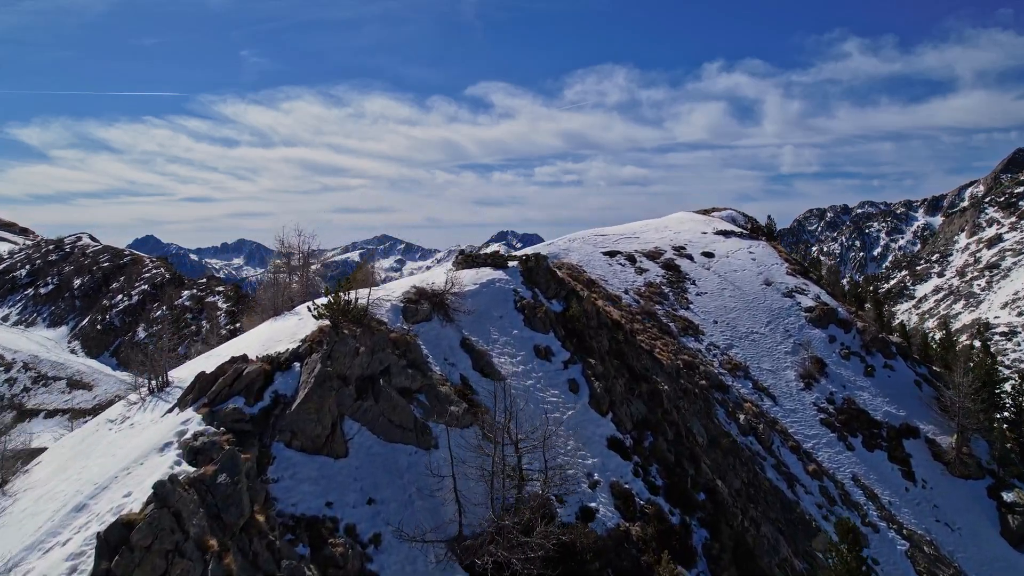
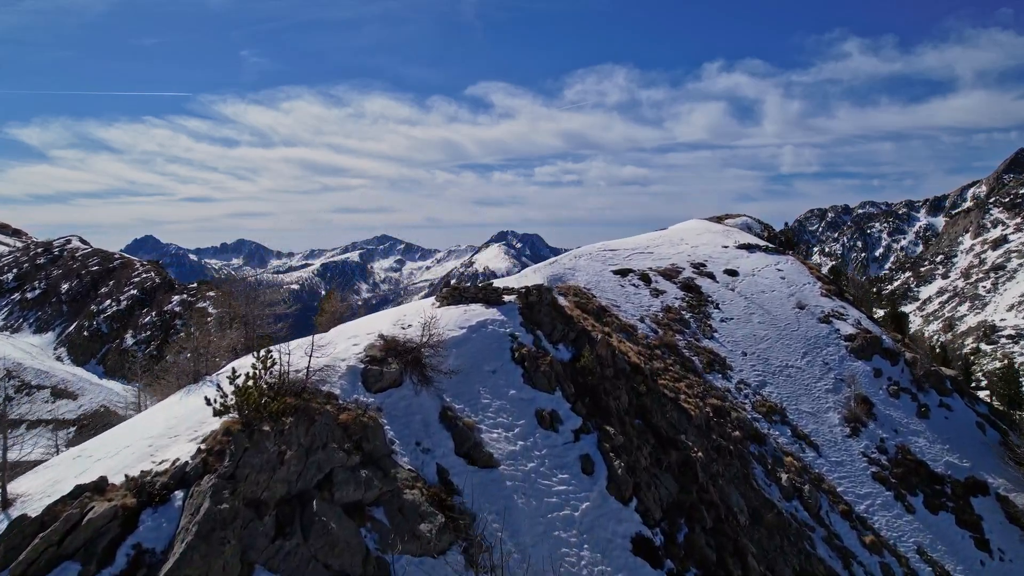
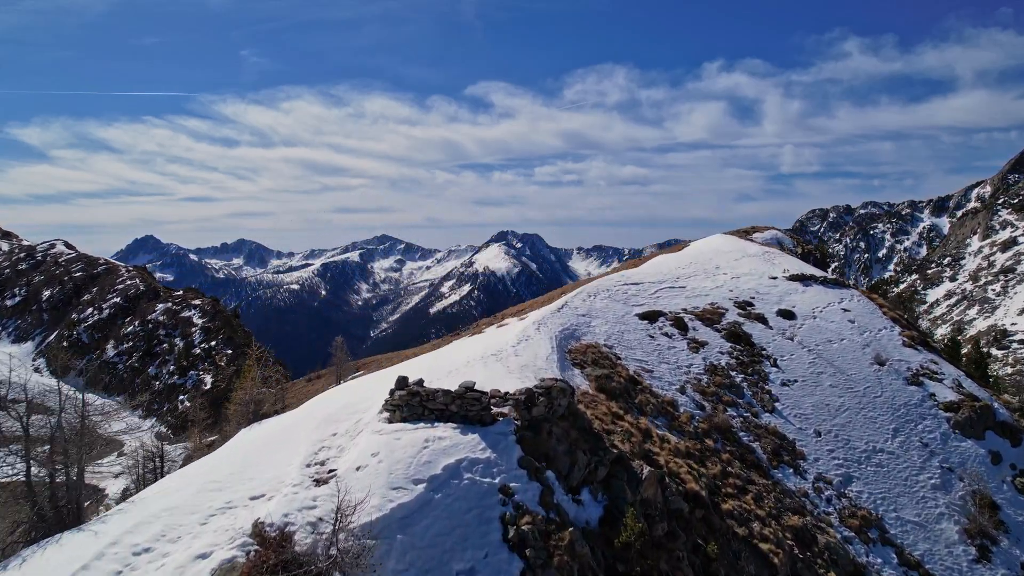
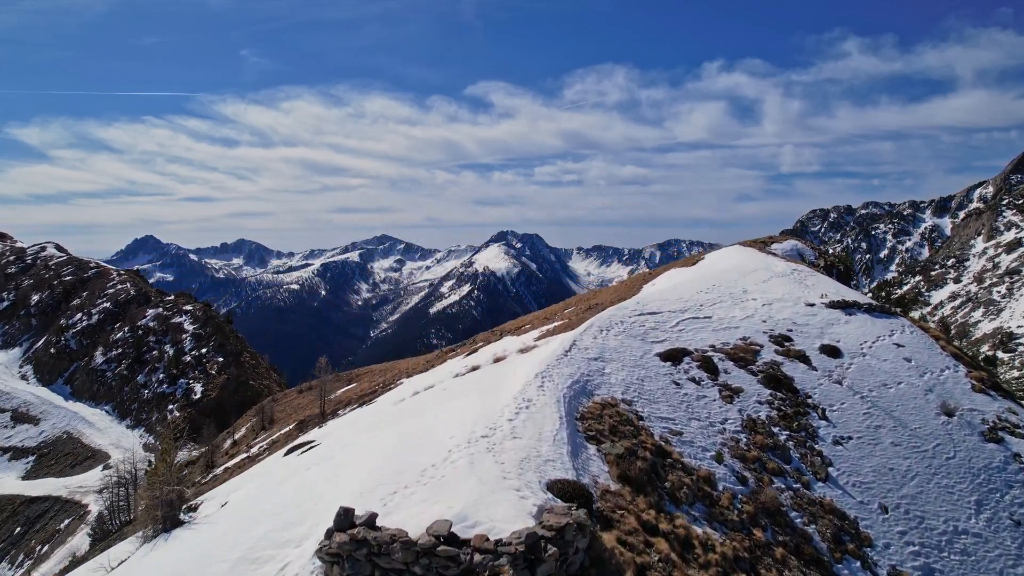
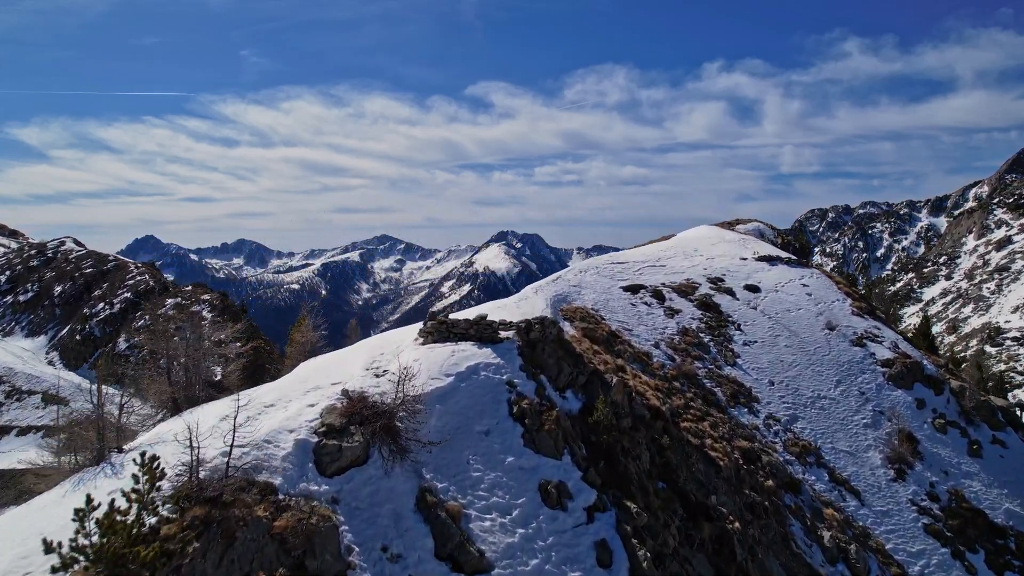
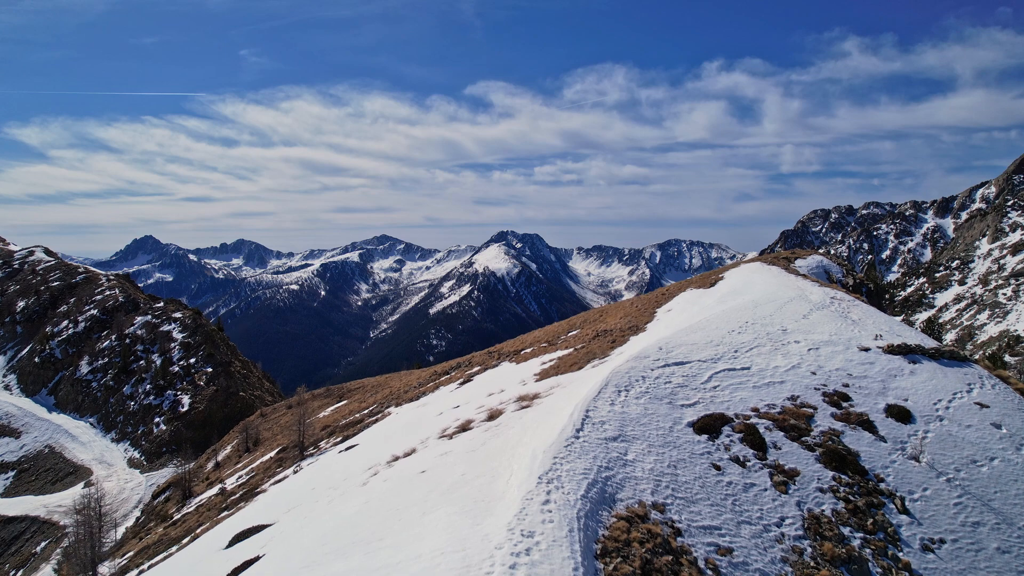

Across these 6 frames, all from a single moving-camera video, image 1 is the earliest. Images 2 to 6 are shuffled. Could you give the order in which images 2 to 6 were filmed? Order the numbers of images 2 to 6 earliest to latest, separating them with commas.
2, 5, 3, 4, 6
